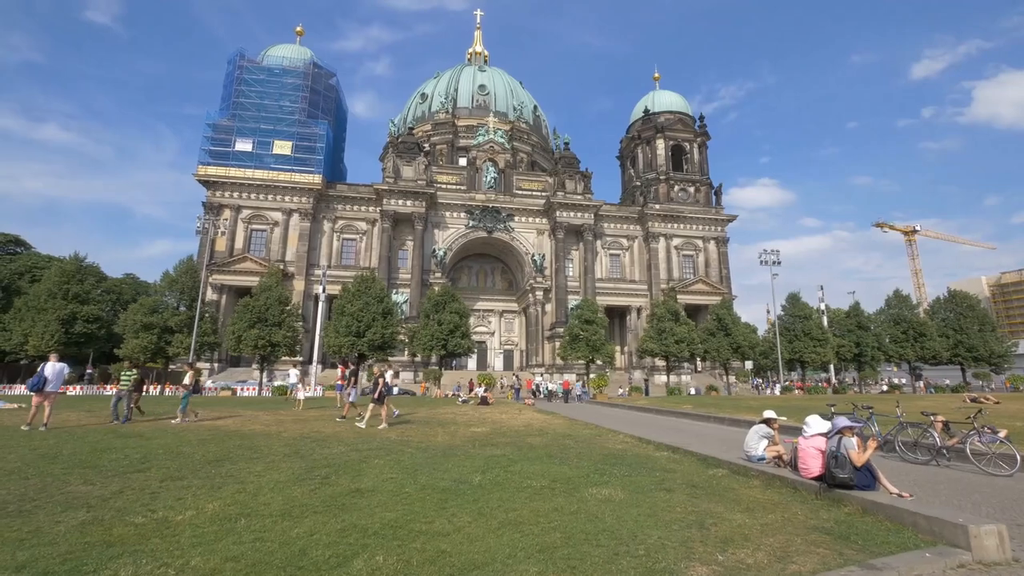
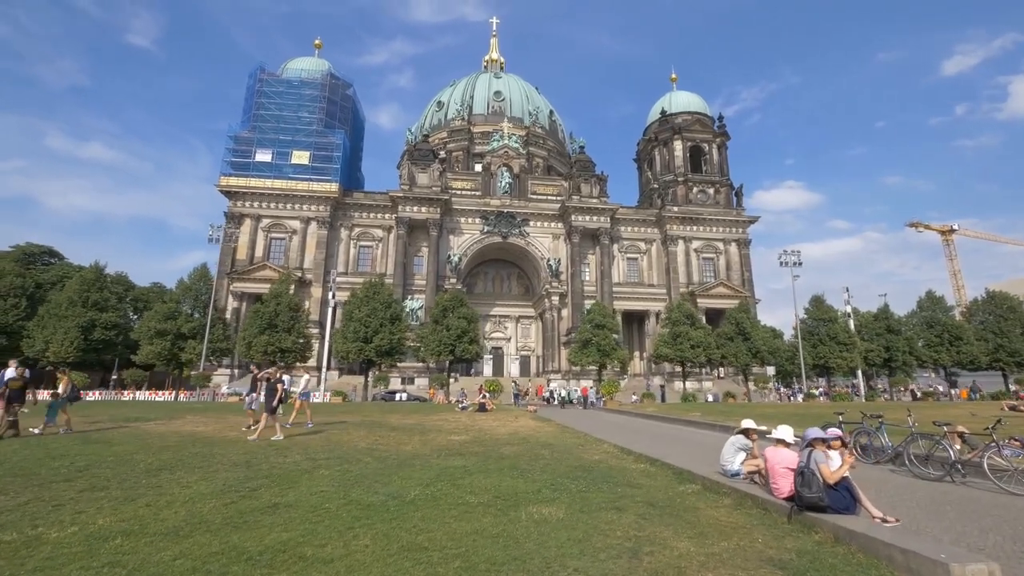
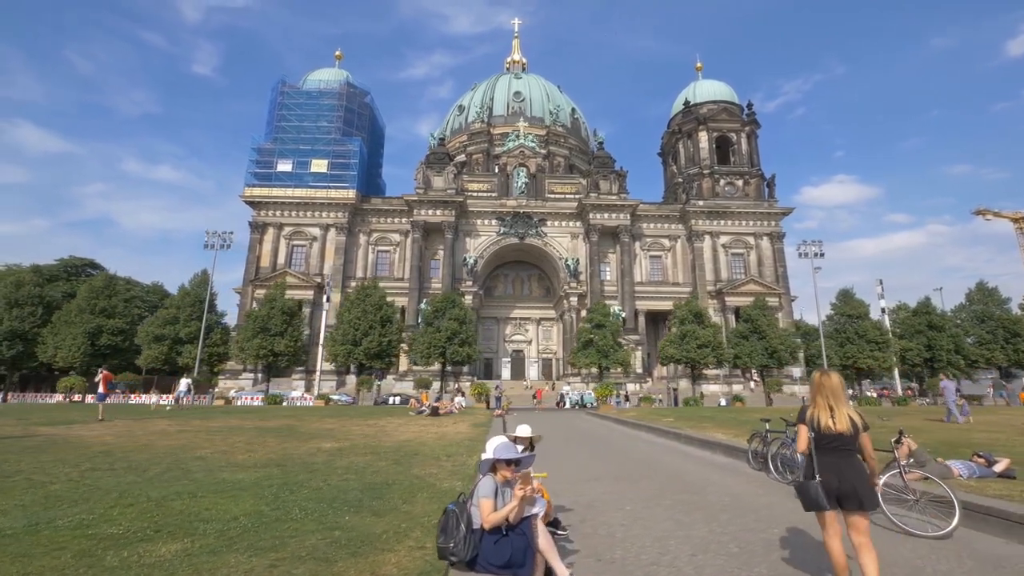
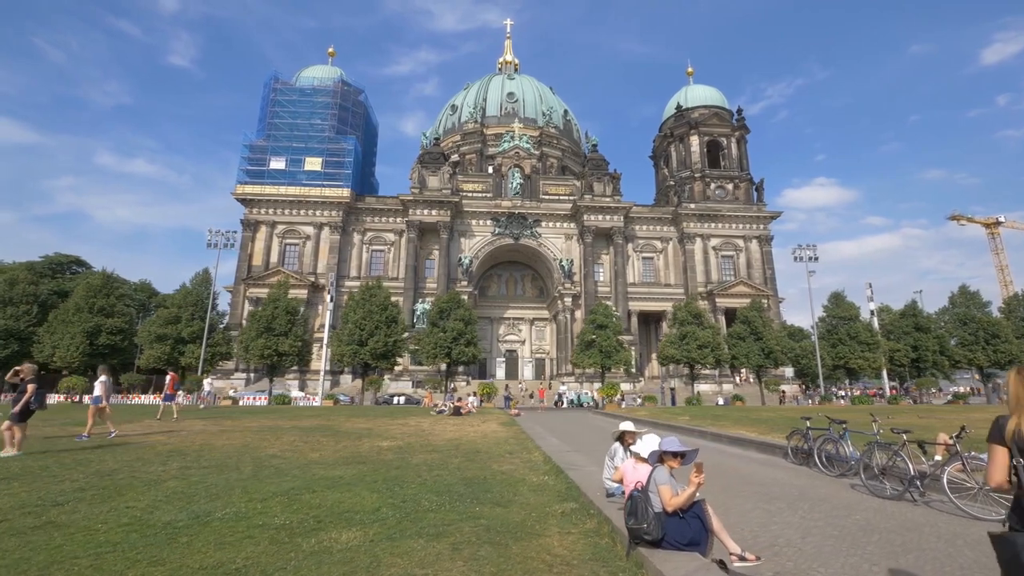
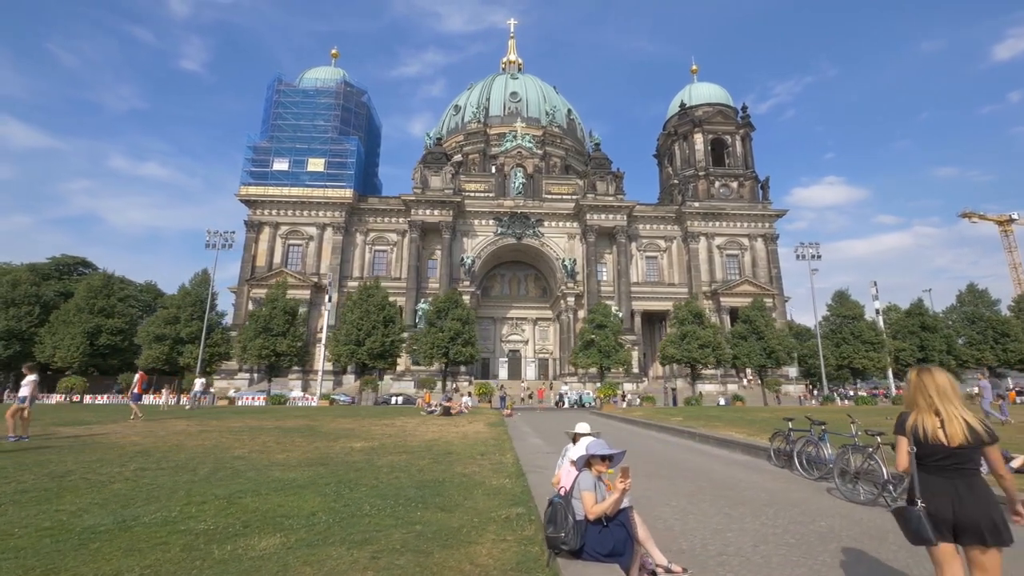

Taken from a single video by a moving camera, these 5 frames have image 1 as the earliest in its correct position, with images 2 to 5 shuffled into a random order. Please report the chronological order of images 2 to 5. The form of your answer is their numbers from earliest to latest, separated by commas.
2, 4, 5, 3
